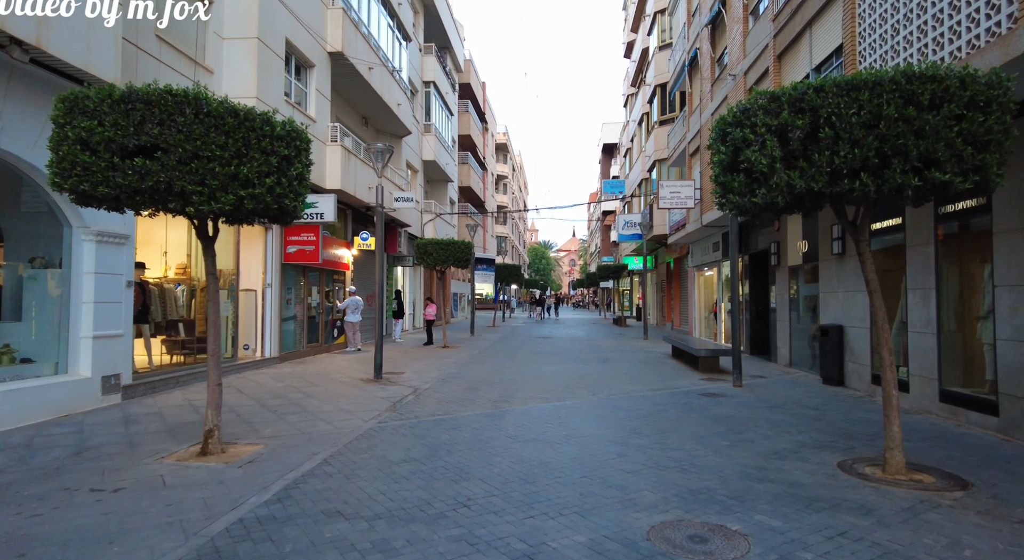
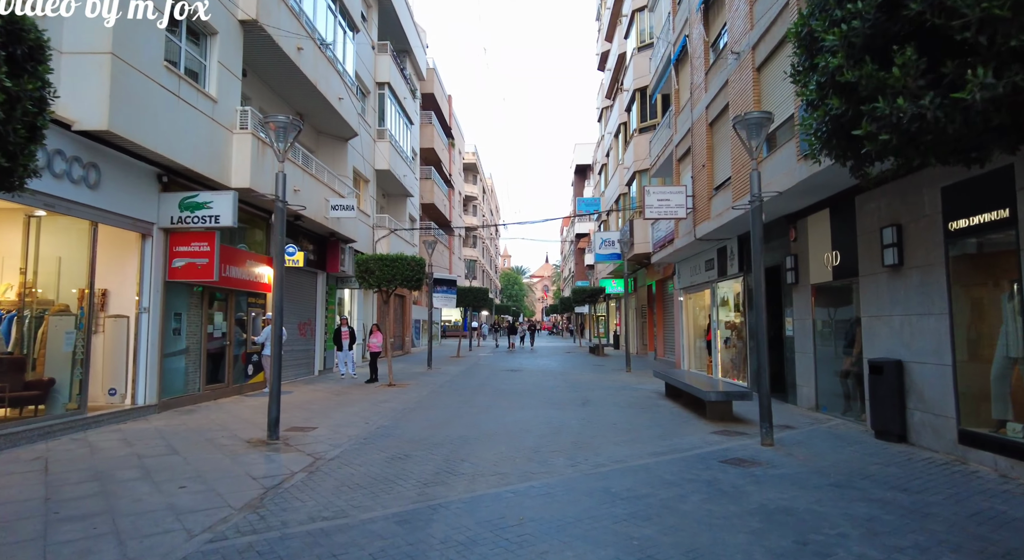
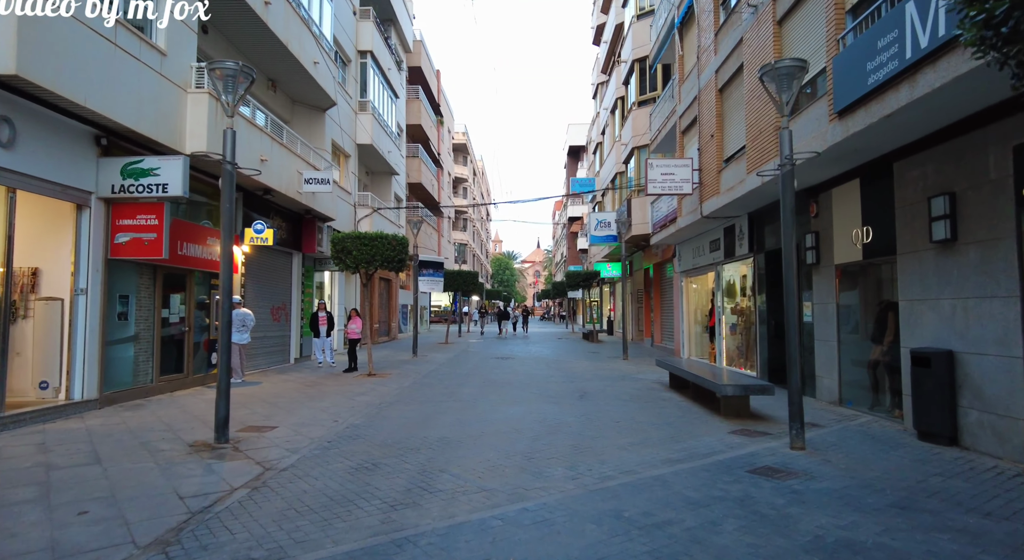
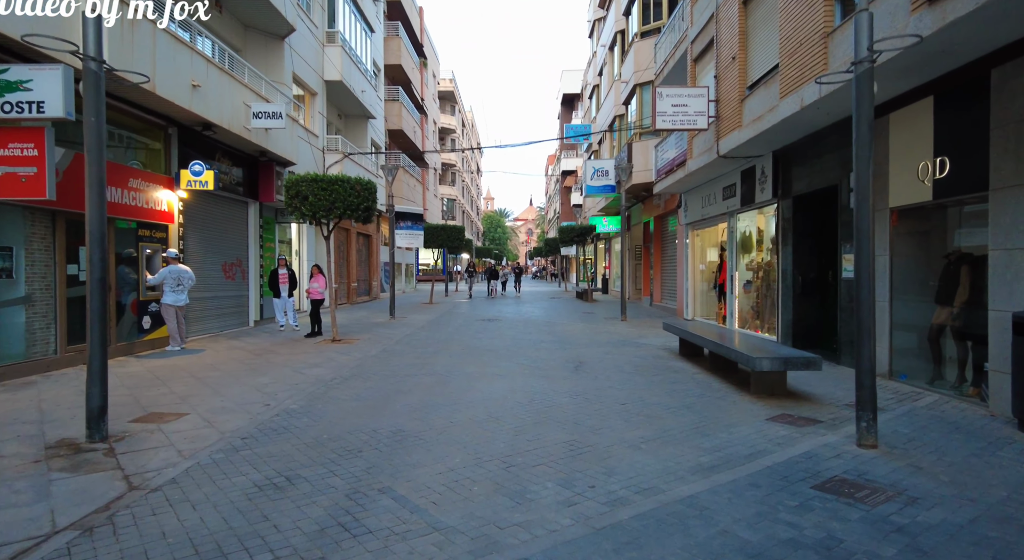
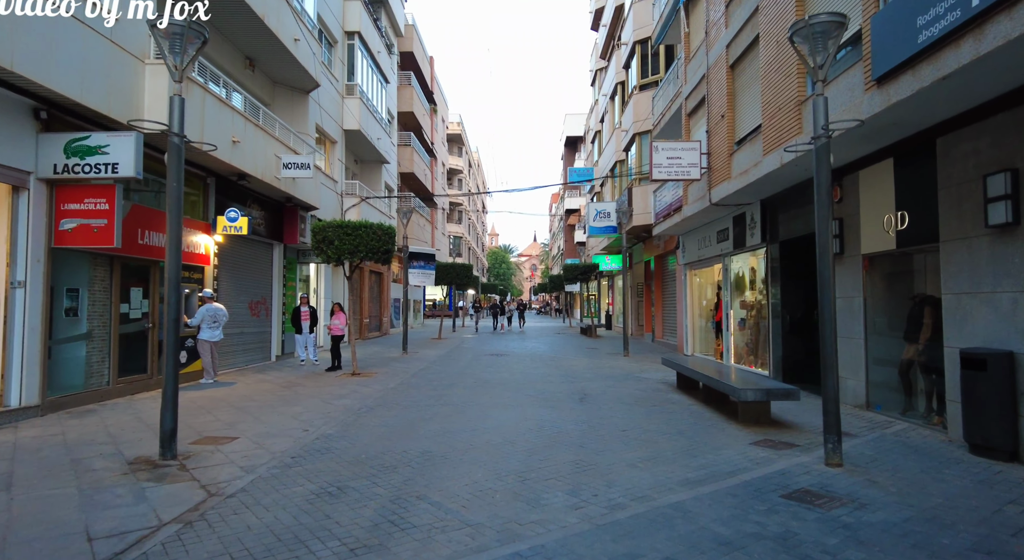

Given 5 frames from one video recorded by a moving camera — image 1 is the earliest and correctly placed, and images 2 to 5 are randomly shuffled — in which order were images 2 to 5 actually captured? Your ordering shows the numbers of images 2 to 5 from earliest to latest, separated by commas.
2, 3, 5, 4
